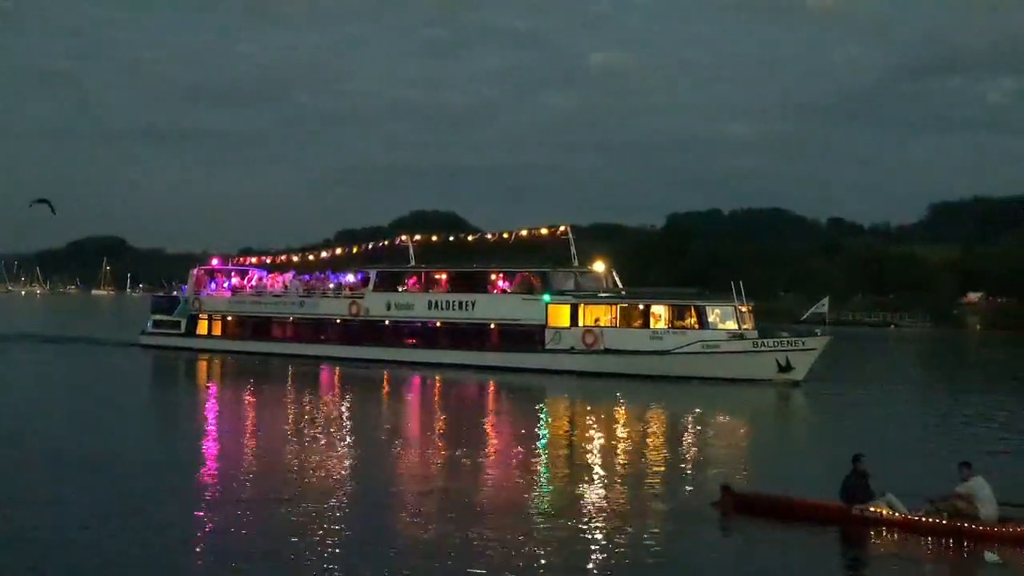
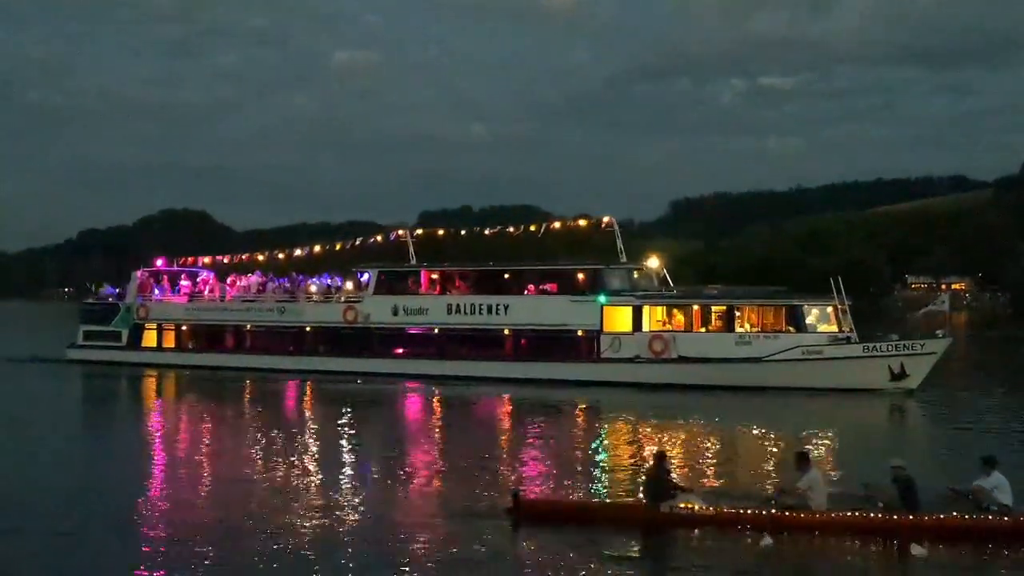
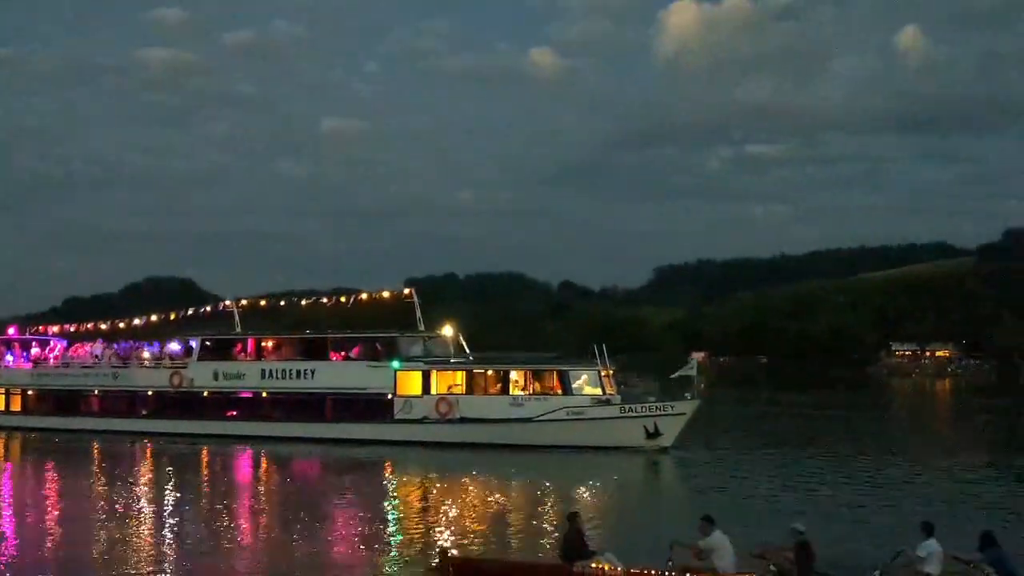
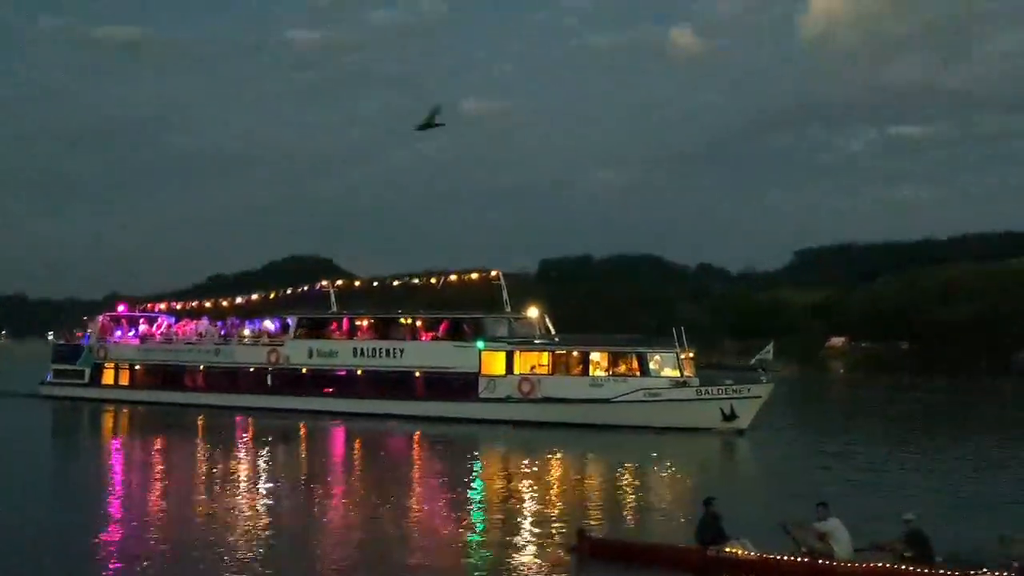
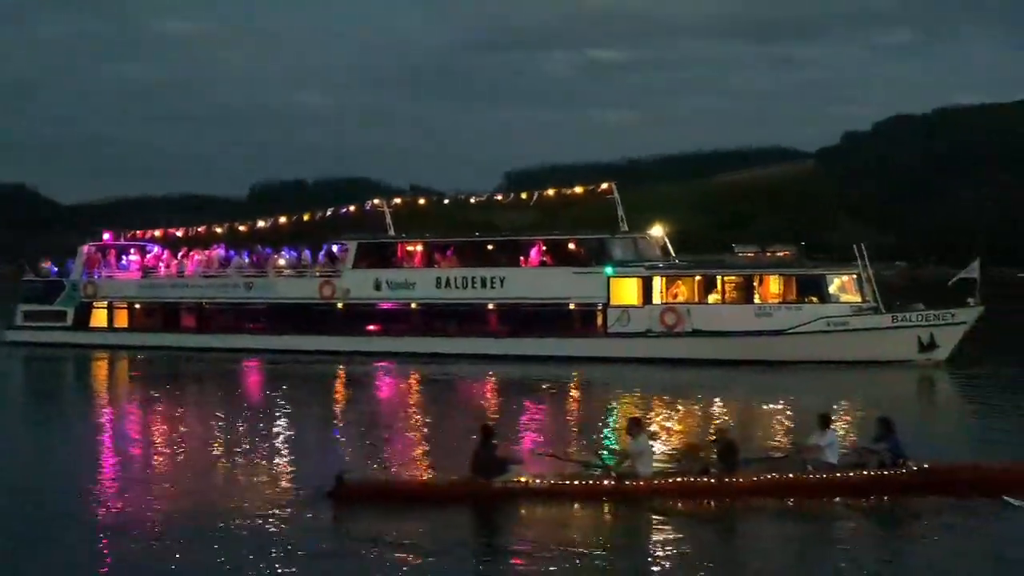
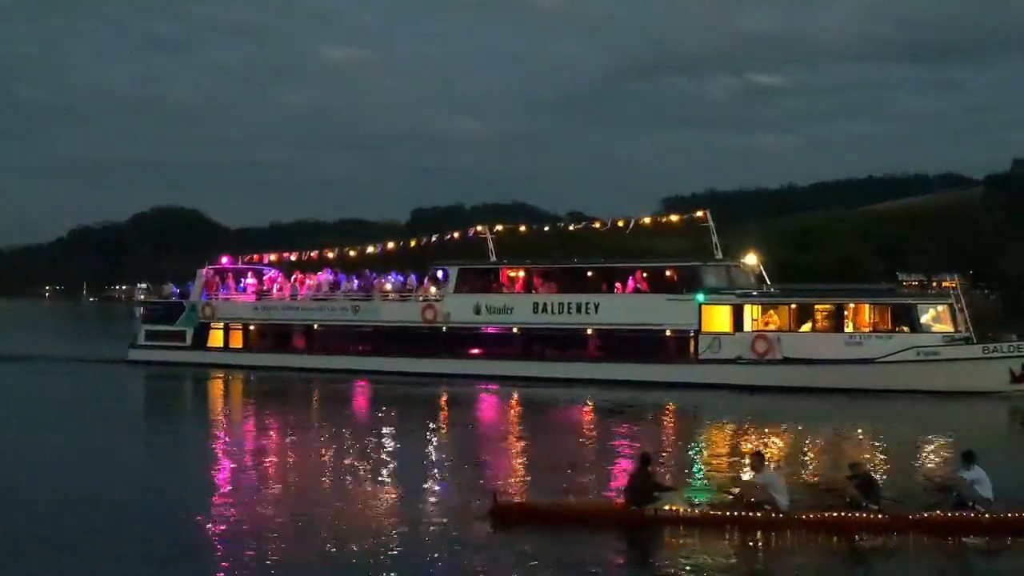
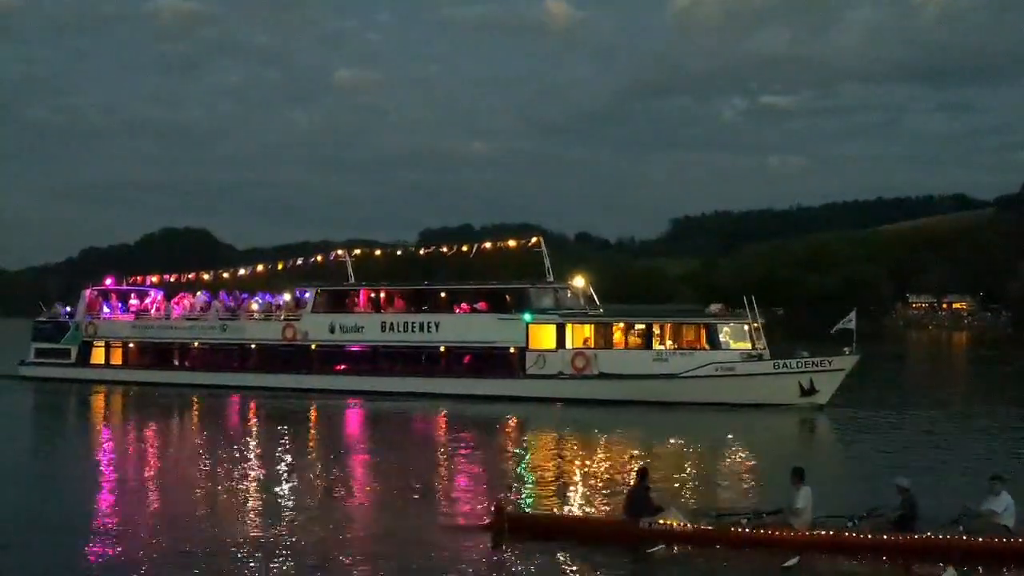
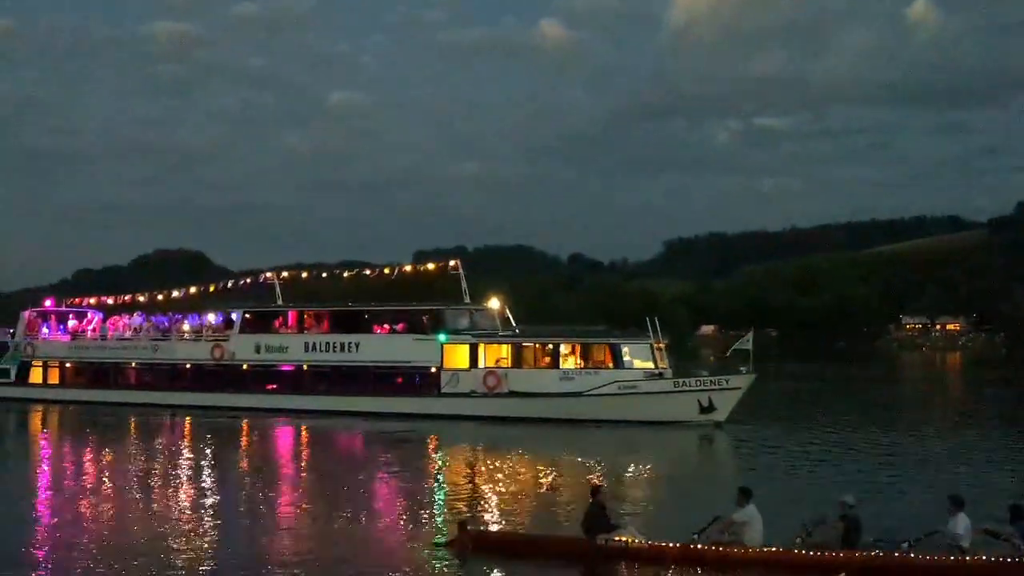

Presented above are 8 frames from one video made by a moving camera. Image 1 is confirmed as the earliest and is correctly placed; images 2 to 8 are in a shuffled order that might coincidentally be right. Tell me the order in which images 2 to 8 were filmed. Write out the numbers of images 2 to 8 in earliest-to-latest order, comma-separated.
4, 3, 8, 7, 2, 6, 5
